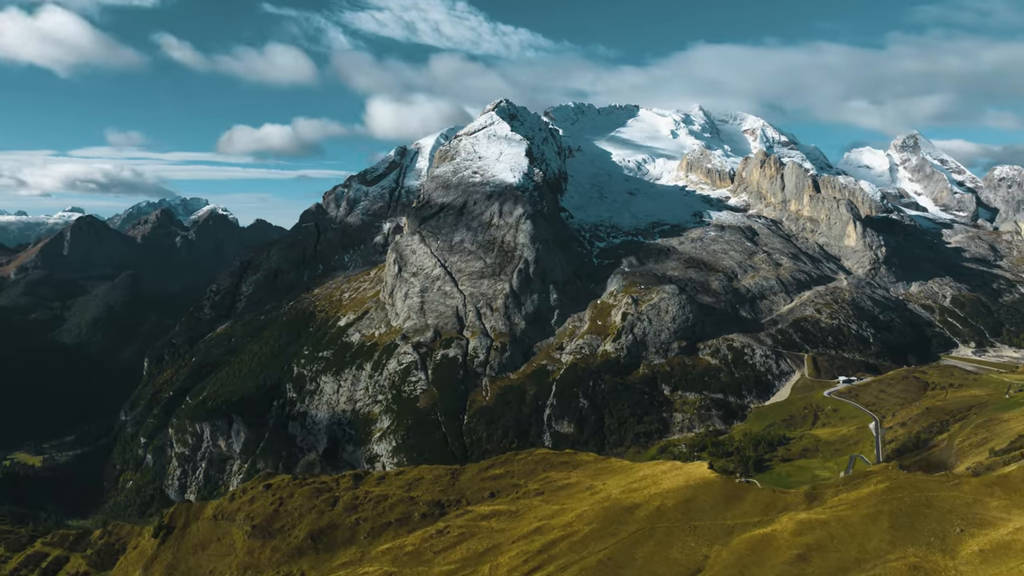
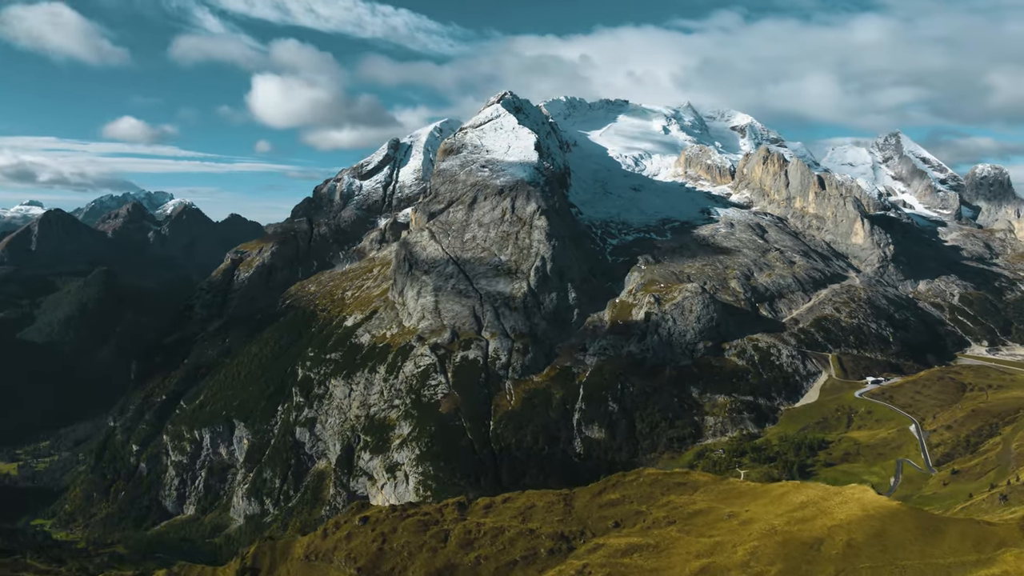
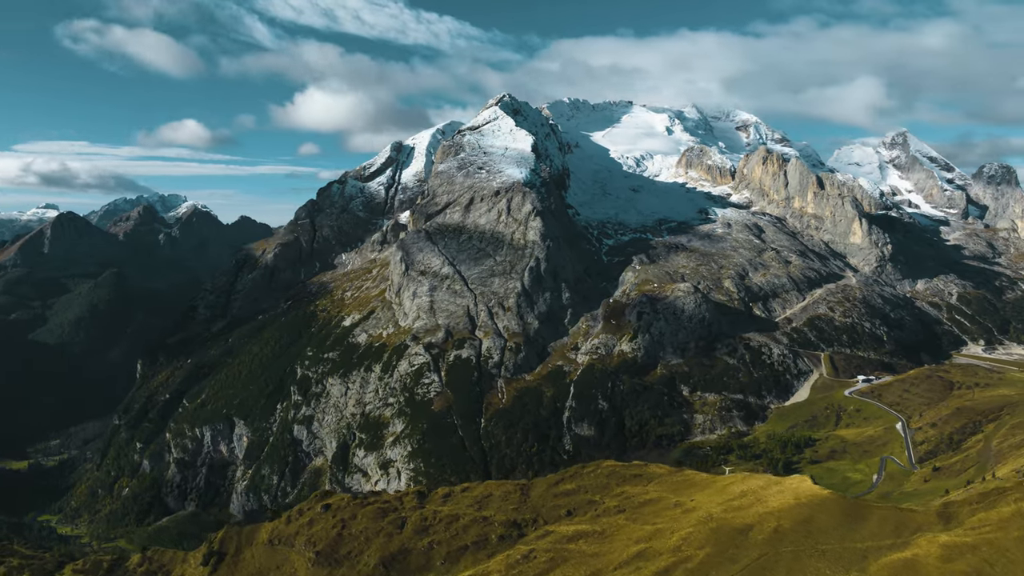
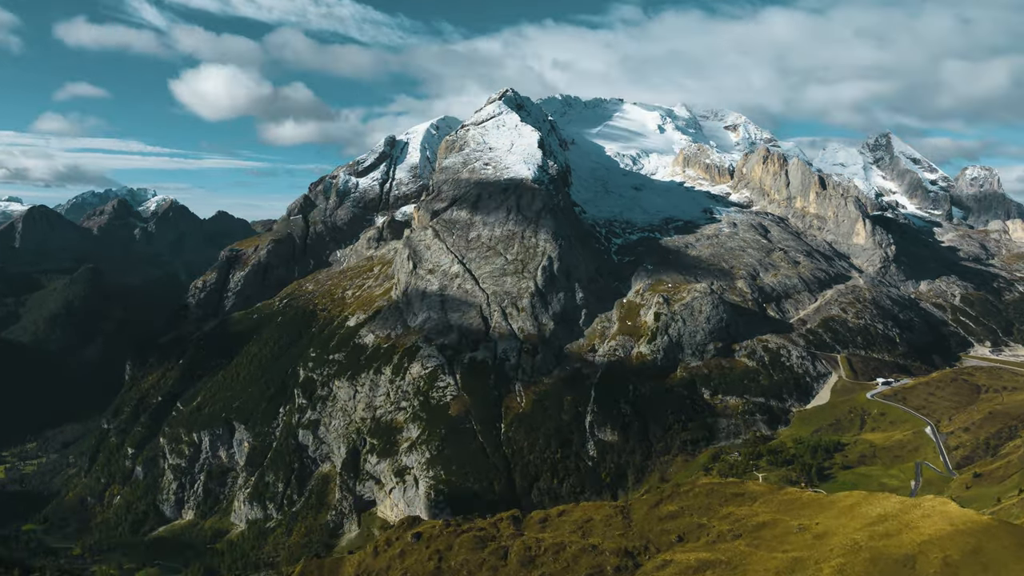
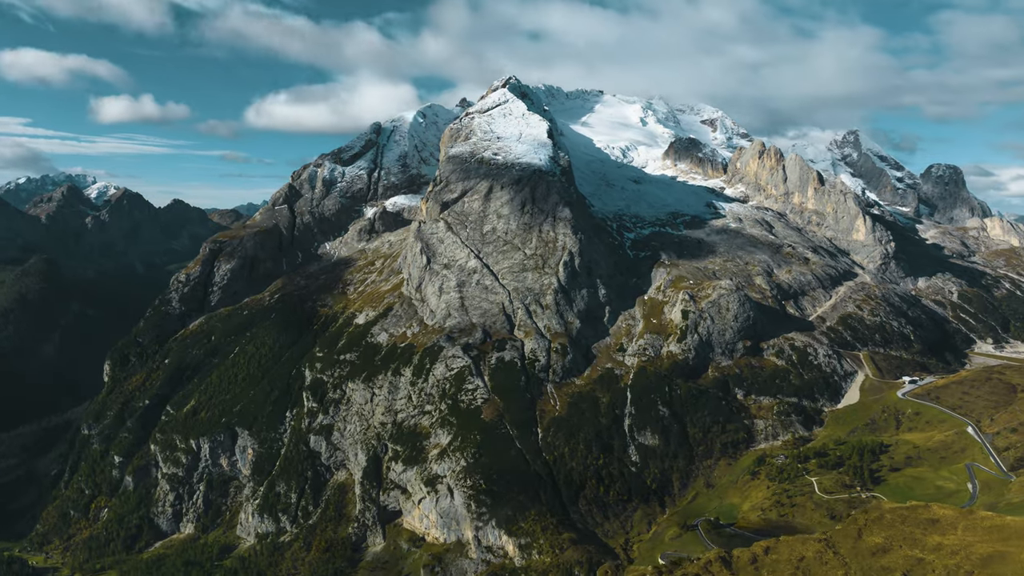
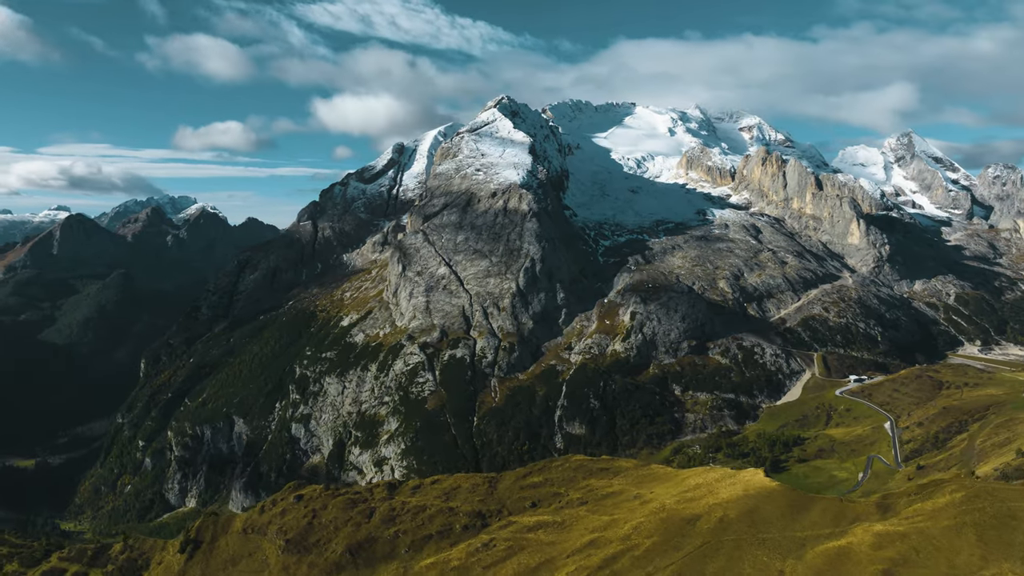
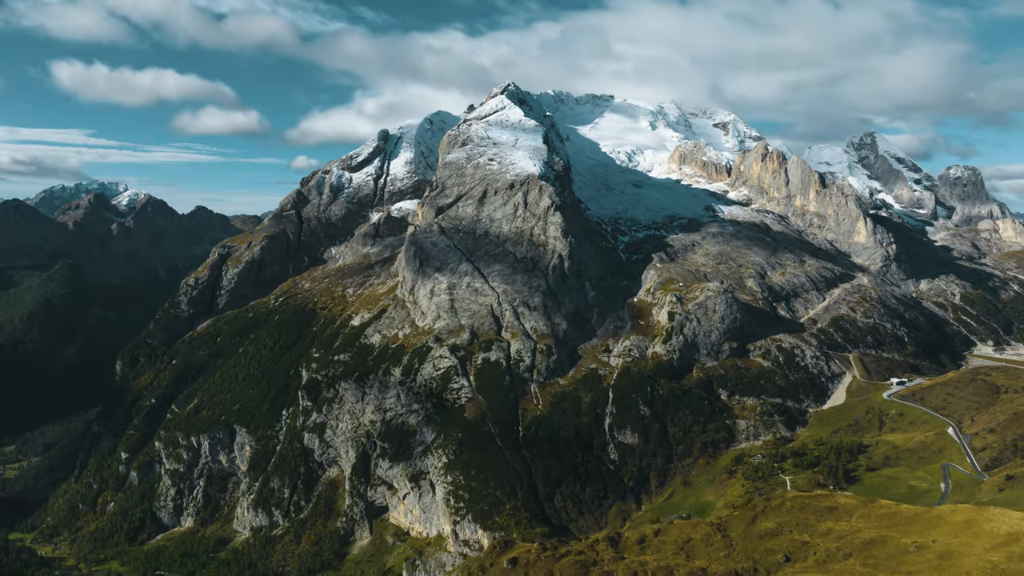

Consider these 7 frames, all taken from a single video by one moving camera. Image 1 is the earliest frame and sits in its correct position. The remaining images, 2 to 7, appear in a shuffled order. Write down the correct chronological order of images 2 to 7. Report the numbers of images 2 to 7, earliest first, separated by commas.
6, 3, 2, 4, 7, 5
